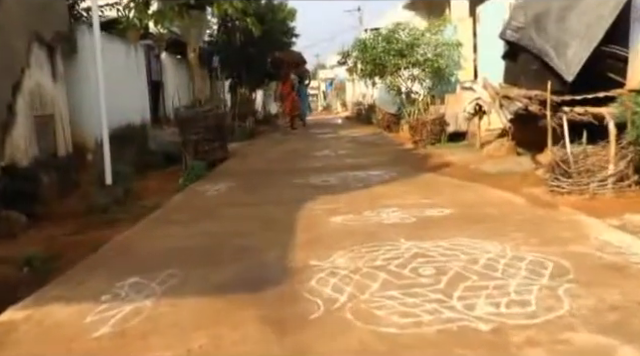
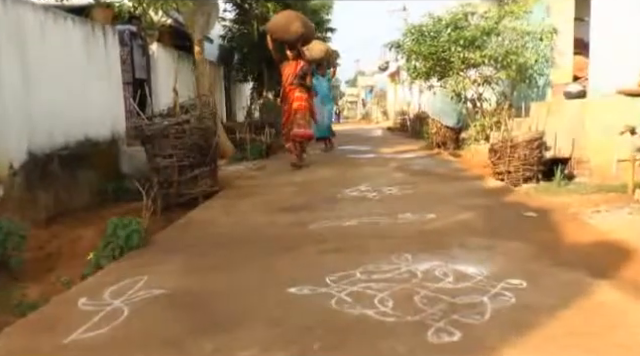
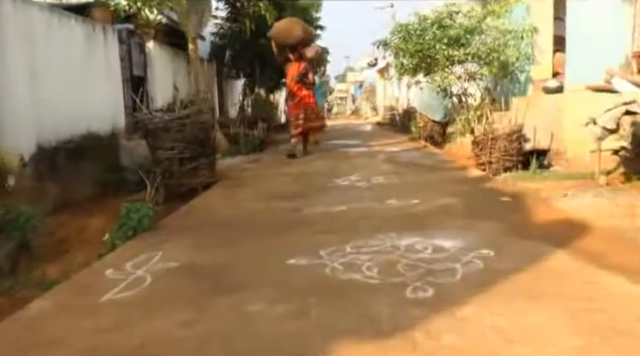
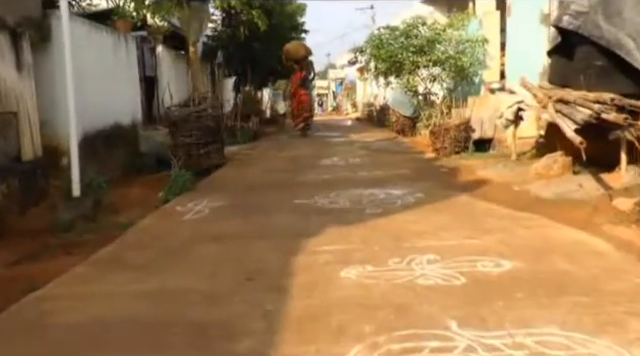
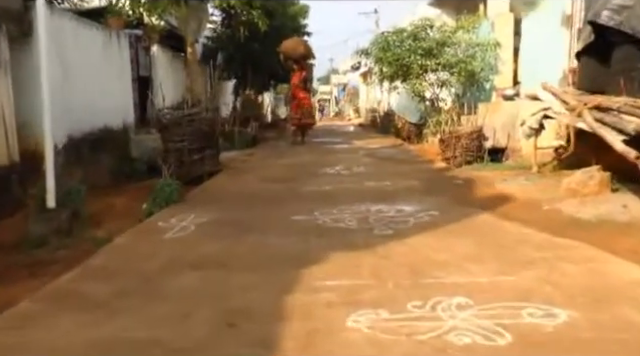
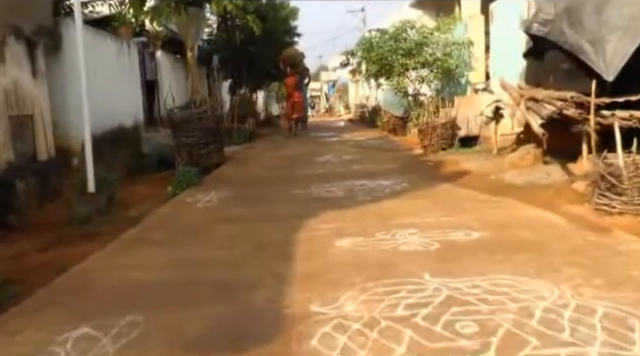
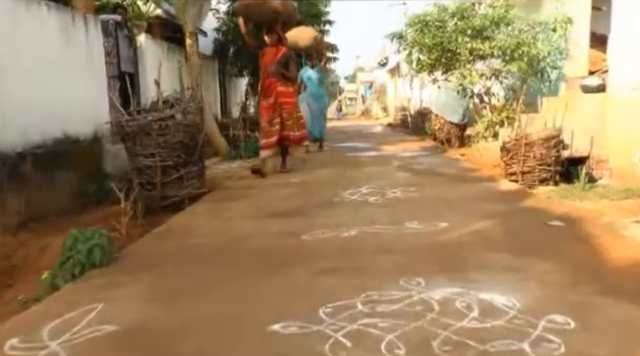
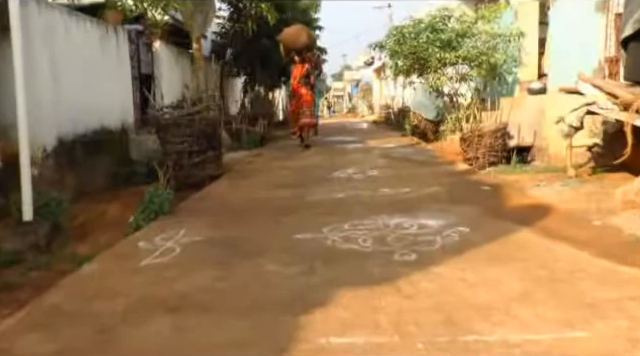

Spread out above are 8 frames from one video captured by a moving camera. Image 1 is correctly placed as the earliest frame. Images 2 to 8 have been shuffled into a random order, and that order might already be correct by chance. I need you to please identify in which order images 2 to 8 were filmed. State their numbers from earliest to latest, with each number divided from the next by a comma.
6, 4, 5, 8, 3, 2, 7
